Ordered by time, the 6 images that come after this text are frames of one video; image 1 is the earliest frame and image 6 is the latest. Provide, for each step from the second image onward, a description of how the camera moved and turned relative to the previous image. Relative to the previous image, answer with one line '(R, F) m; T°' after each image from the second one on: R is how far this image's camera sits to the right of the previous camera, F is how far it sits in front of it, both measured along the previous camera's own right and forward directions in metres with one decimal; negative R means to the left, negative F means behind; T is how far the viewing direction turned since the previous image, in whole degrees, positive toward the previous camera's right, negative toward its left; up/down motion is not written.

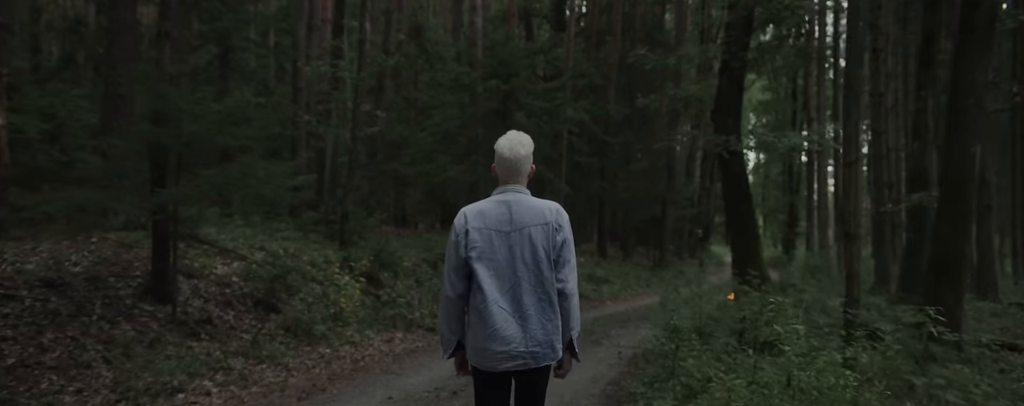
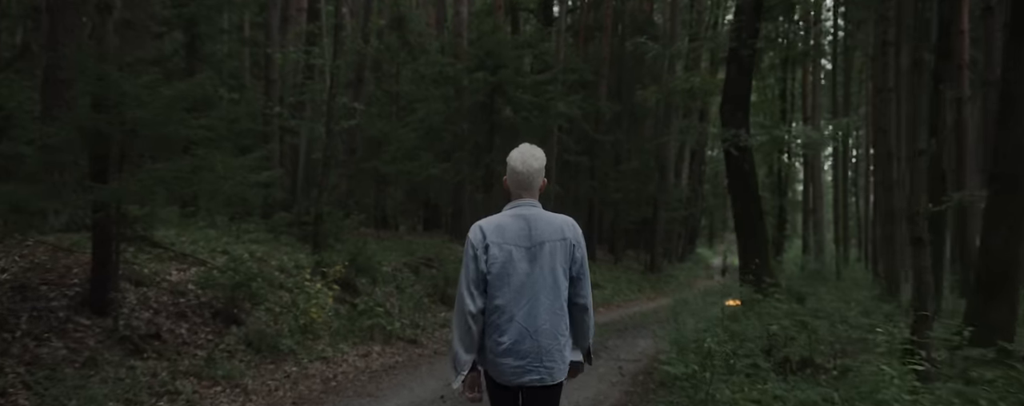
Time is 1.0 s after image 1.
(-0.1, +1.2) m; +1°
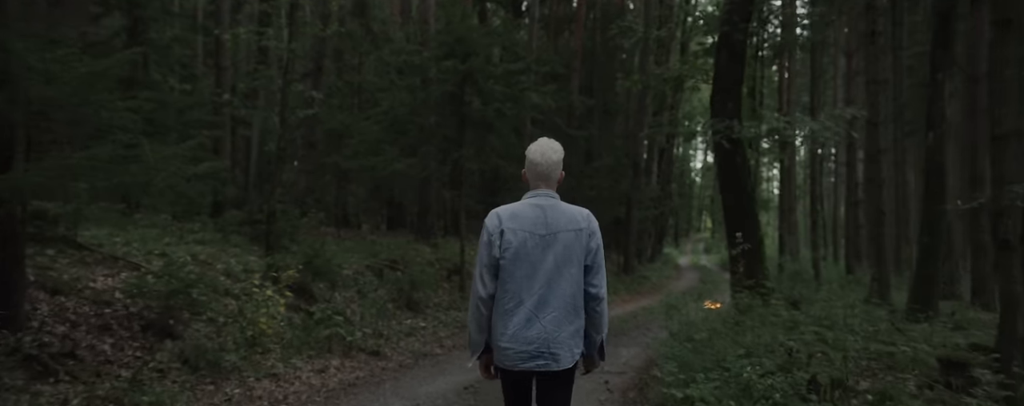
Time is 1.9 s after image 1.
(-0.1, +1.2) m; +2°
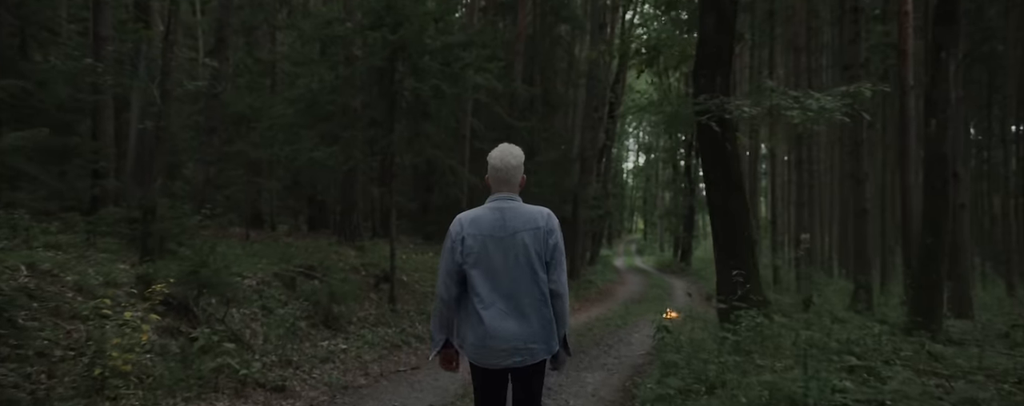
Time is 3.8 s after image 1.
(-0.1, +2.5) m; +5°
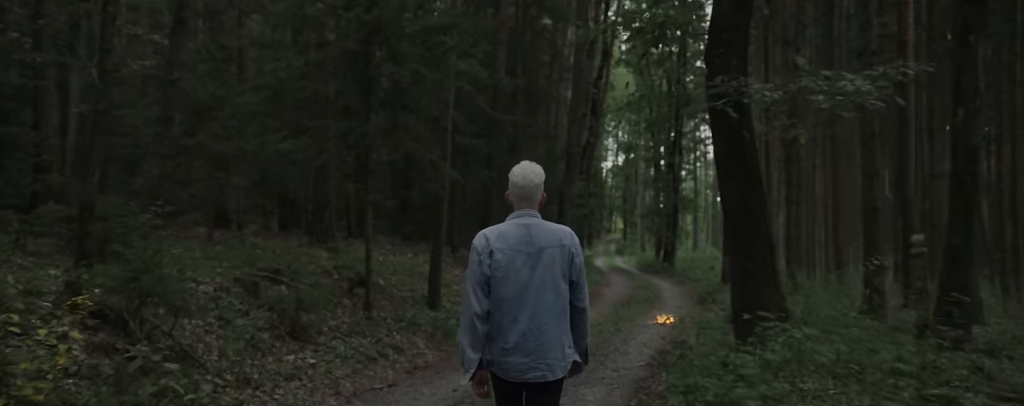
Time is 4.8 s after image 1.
(-0.1, +1.3) m; +1°
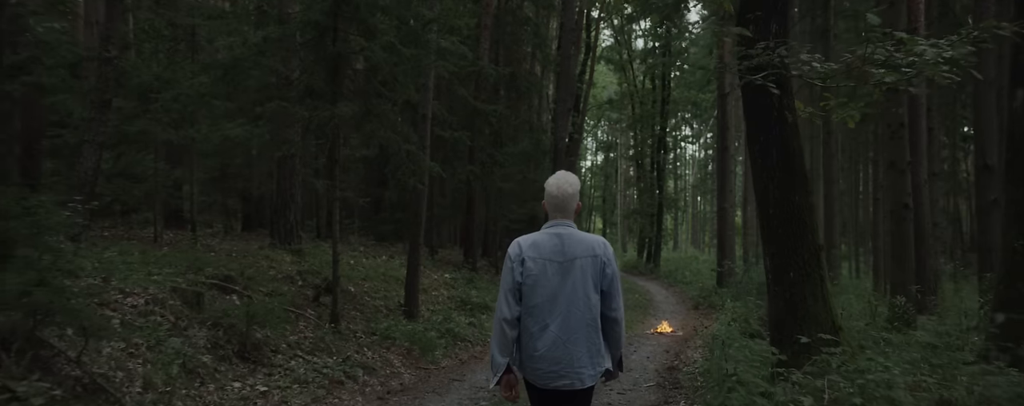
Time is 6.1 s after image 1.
(-0.1, +1.7) m; +1°
